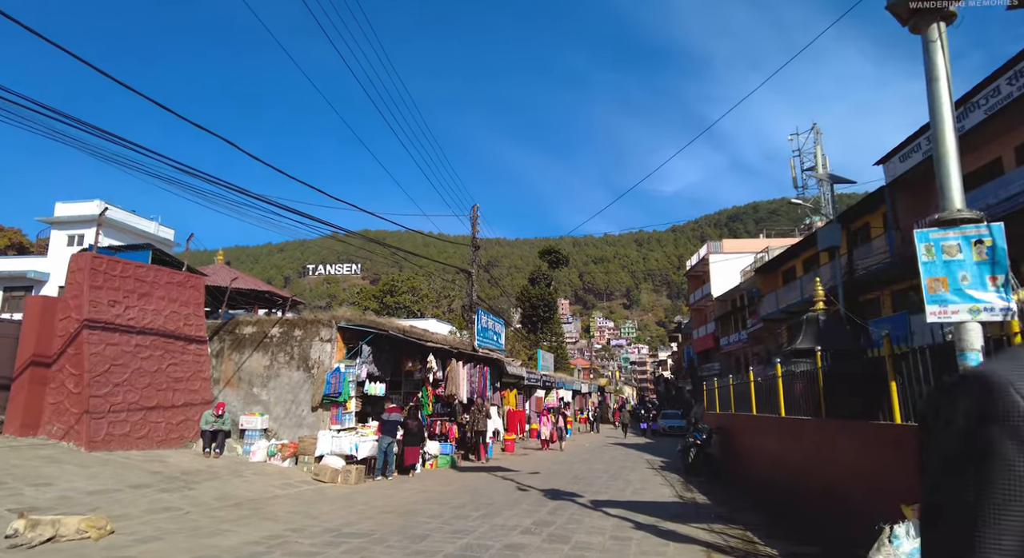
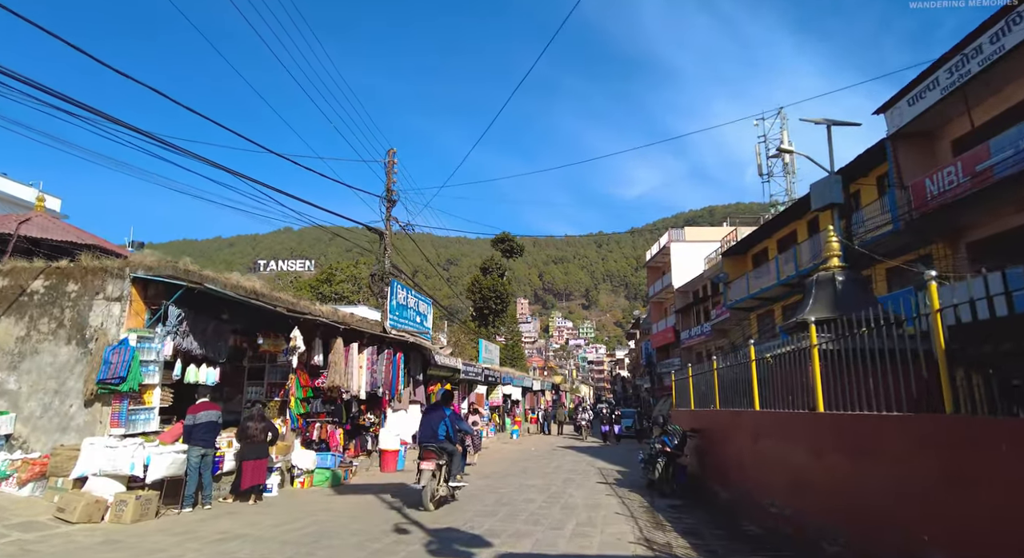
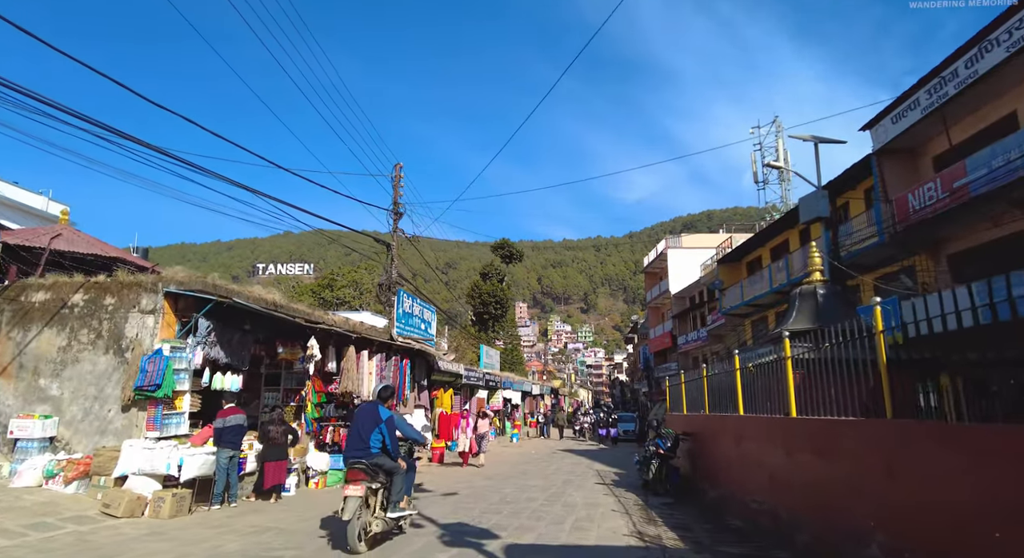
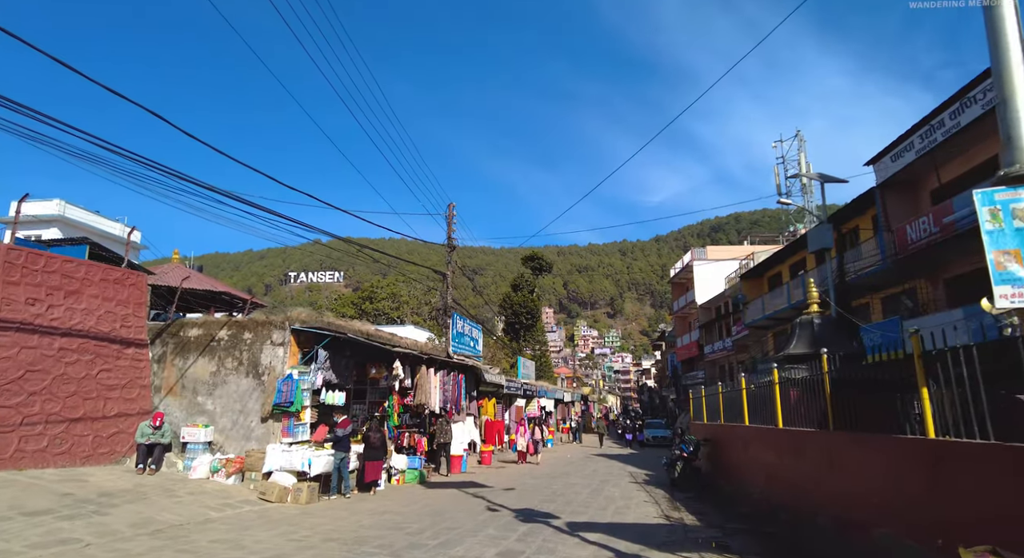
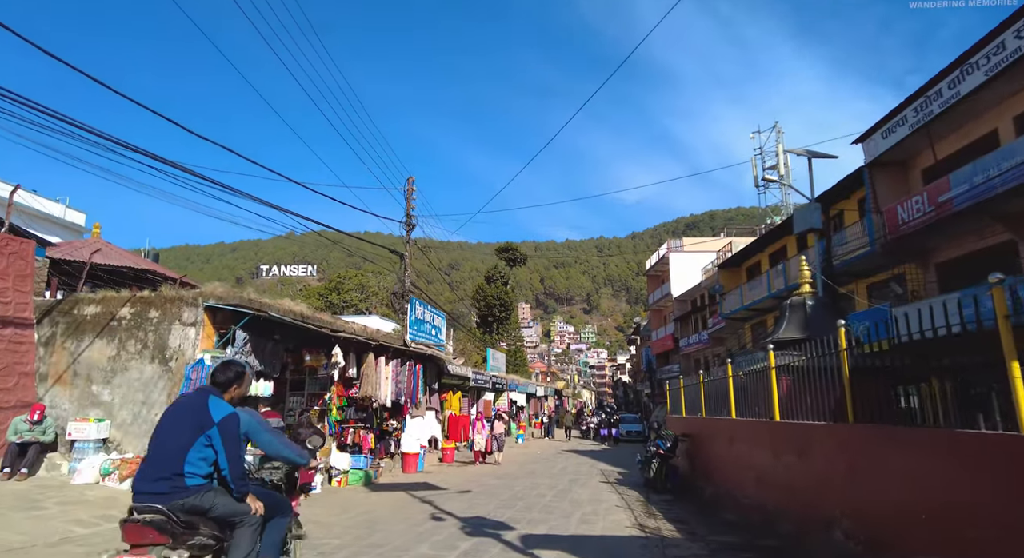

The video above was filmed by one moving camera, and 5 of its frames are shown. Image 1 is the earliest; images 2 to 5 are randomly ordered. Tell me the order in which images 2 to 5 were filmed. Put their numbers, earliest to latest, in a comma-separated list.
4, 5, 3, 2
